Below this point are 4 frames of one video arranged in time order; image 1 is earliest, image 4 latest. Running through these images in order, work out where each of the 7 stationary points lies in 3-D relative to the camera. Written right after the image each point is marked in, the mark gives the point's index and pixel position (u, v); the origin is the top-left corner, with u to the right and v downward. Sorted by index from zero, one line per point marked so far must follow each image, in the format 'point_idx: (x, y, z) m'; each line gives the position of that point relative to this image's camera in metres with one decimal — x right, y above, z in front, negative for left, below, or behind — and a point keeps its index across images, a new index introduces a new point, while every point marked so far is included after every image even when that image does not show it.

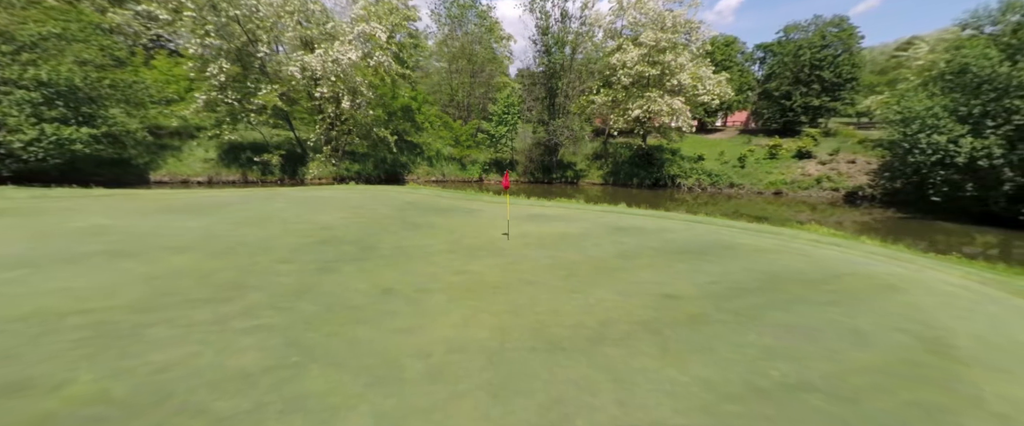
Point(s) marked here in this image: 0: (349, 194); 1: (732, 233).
0: (-4.8, +0.6, +11.2) m
1: (+5.0, -0.5, +8.4) m
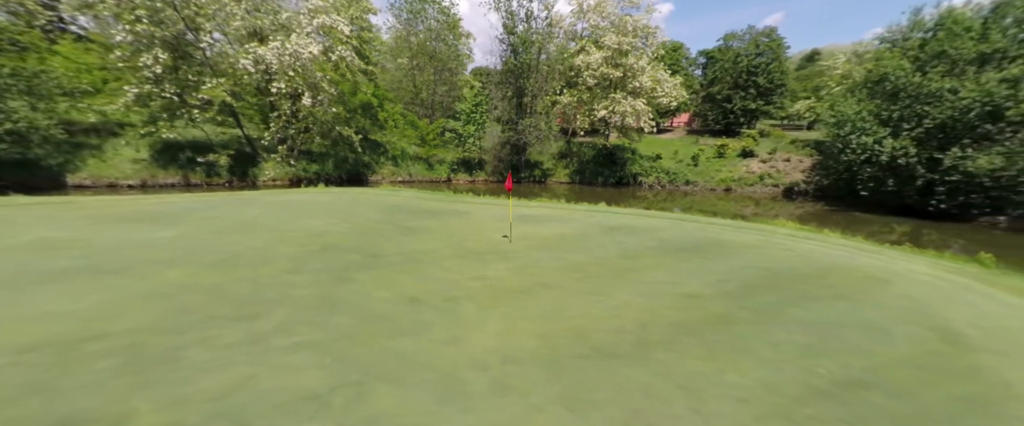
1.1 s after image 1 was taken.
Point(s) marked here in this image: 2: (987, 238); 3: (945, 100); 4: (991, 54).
0: (-5.2, +0.4, +10.5) m
1: (+4.9, -0.4, +8.9) m
2: (+21.0, -1.1, +16.8) m
3: (+22.3, +5.8, +19.2) m
4: (+24.0, +7.9, +18.8) m
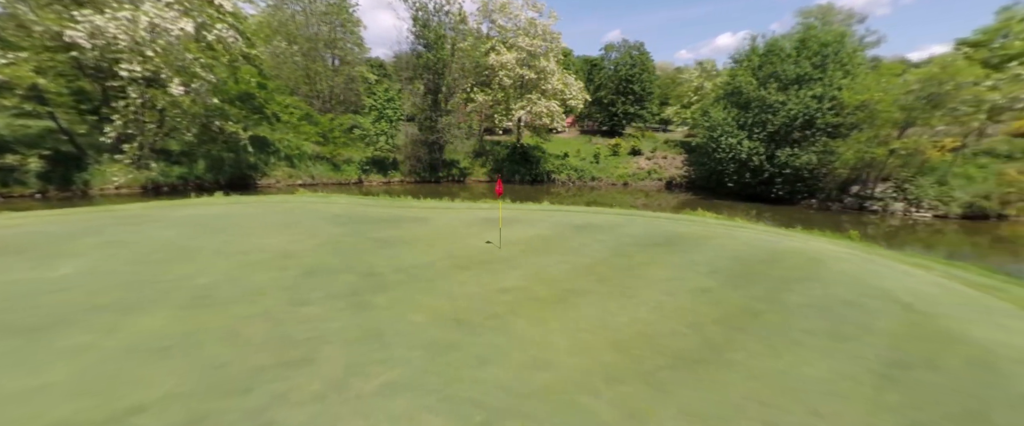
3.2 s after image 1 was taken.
0: (-6.1, +0.1, +8.4) m
1: (+4.1, -0.3, +9.8) m
2: (+17.2, -0.2, +22.0) m
3: (+17.5, +6.7, +24.6) m
4: (+19.1, +9.0, +24.6) m
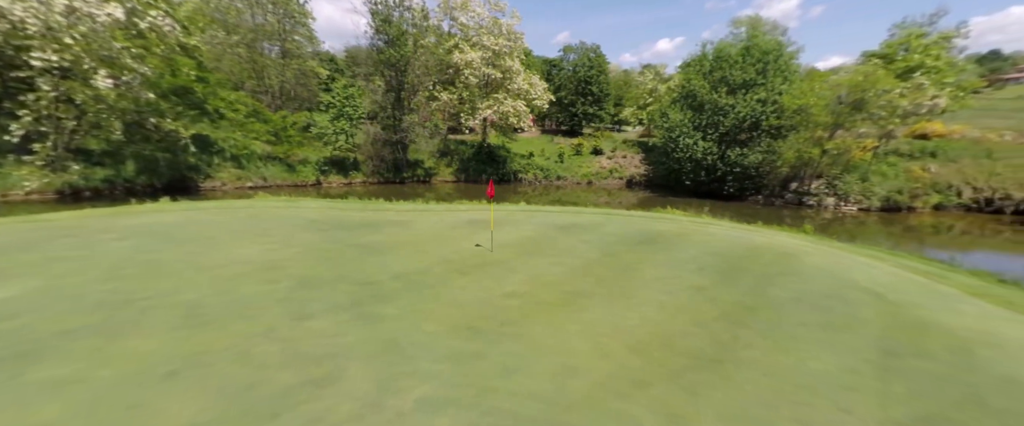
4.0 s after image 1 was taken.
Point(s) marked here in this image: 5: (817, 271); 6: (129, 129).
0: (-6.3, 0.0, +7.5) m
1: (+3.6, -0.2, +10.0) m
2: (+15.3, +0.1, +23.6) m
3: (+15.1, +7.0, +26.2) m
4: (+16.7, +9.3, +26.5) m
5: (+5.3, -0.9, +6.5) m
6: (-16.6, +3.5, +15.6) m
